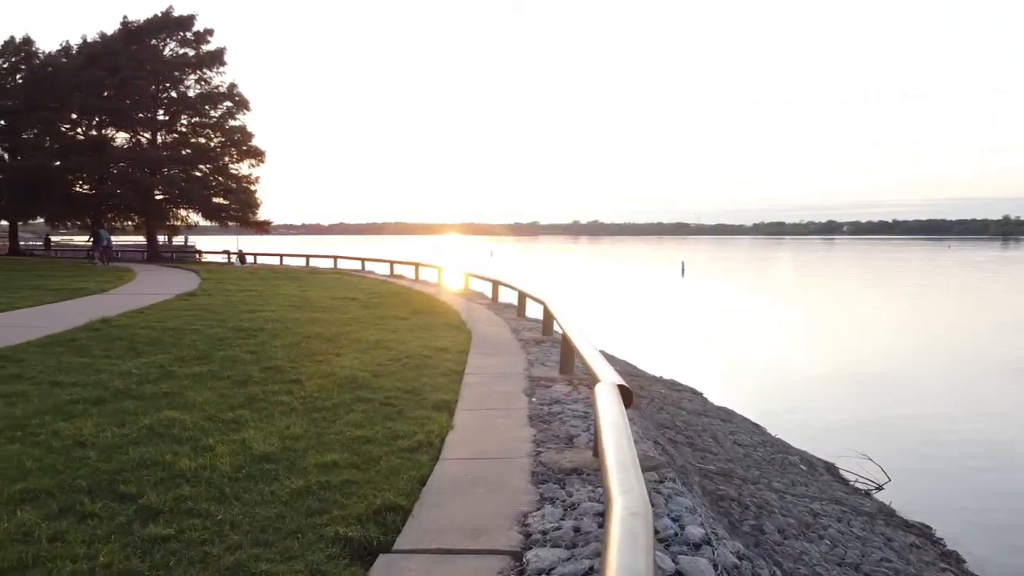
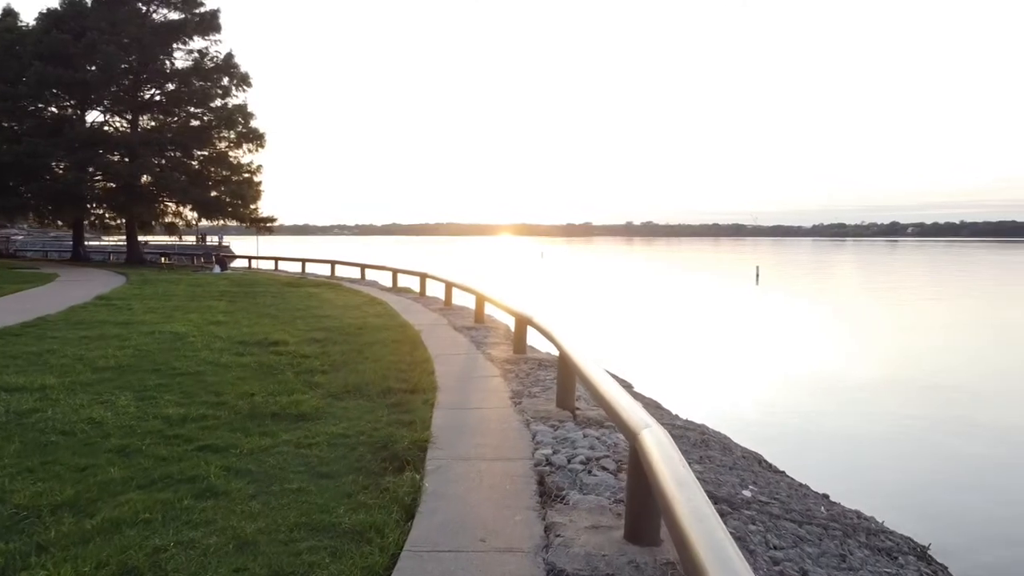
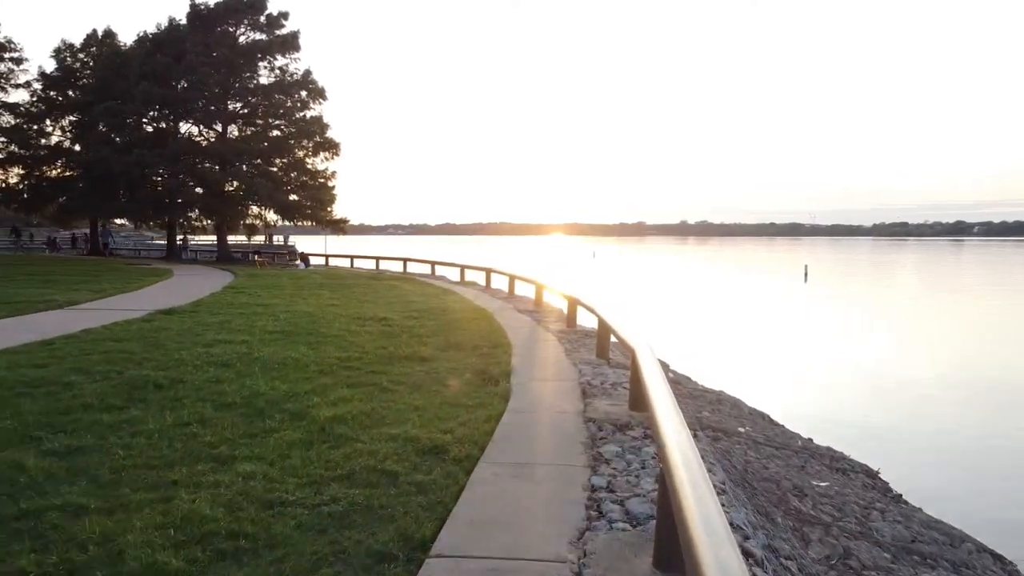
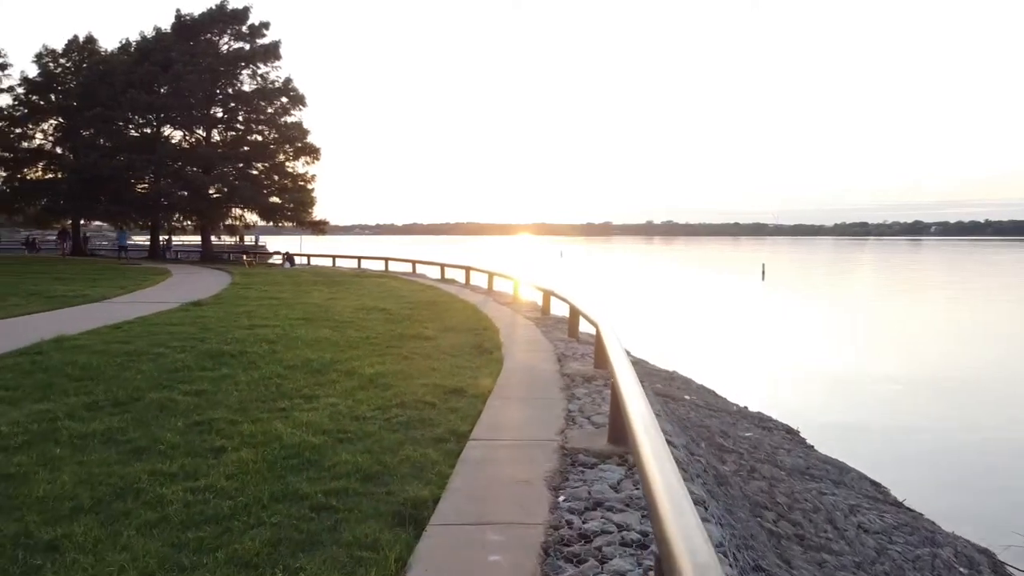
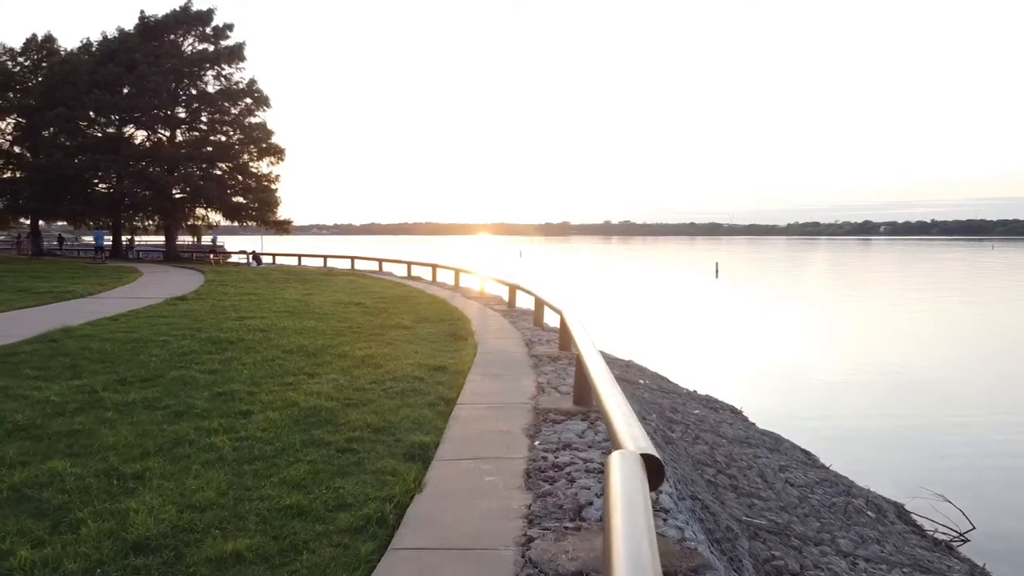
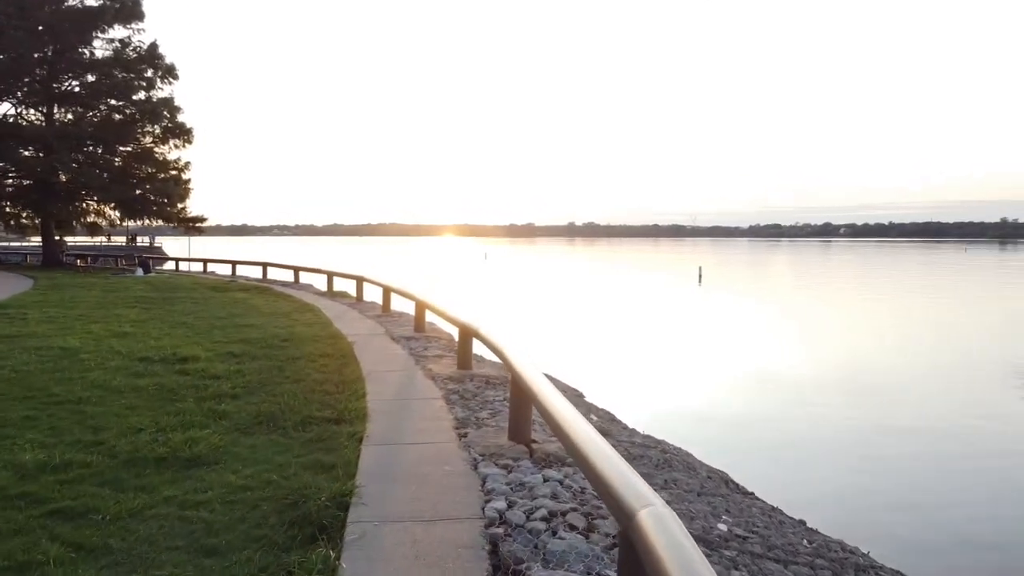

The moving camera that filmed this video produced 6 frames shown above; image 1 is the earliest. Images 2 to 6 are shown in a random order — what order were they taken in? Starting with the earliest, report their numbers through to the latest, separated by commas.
5, 4, 3, 2, 6
